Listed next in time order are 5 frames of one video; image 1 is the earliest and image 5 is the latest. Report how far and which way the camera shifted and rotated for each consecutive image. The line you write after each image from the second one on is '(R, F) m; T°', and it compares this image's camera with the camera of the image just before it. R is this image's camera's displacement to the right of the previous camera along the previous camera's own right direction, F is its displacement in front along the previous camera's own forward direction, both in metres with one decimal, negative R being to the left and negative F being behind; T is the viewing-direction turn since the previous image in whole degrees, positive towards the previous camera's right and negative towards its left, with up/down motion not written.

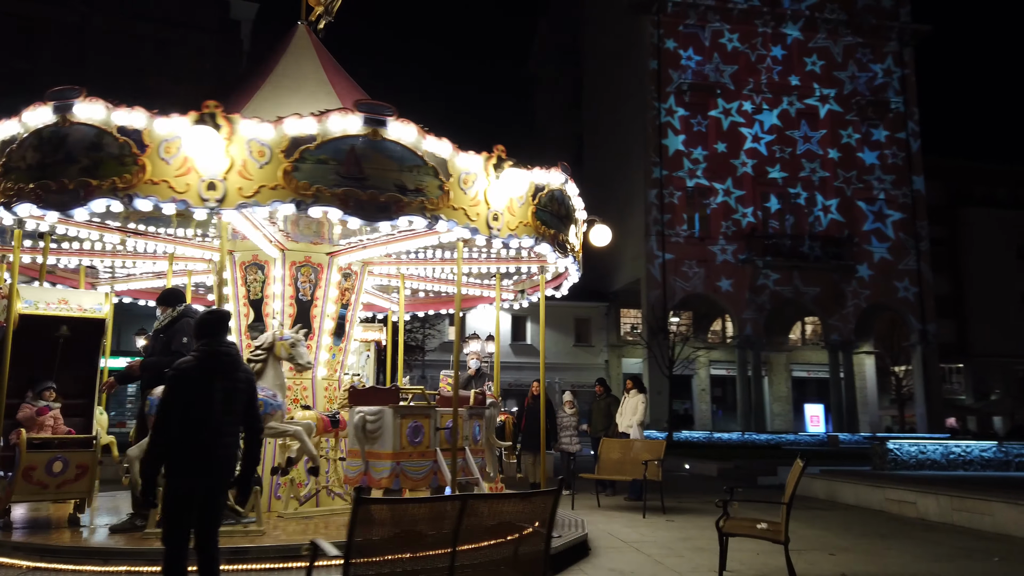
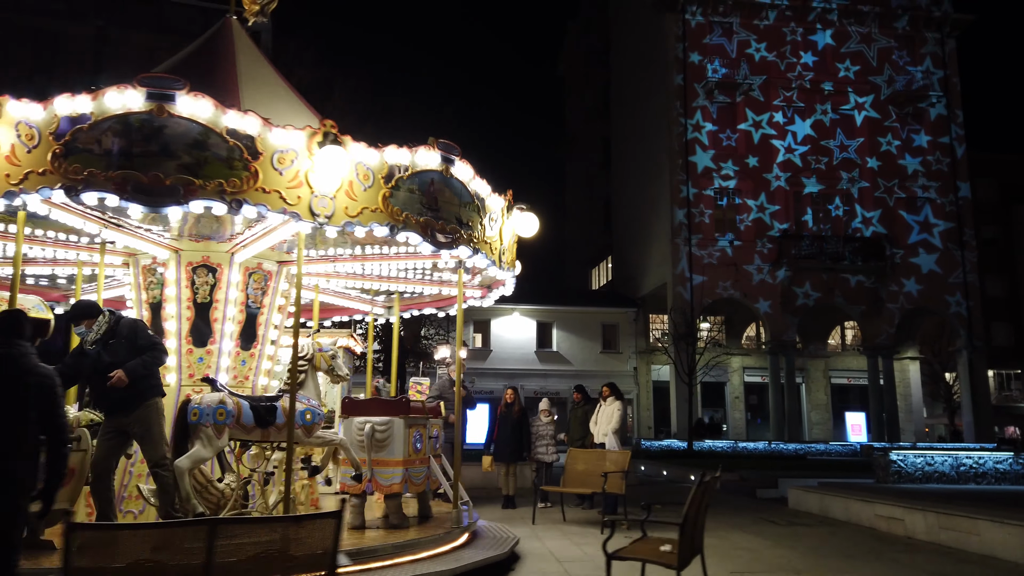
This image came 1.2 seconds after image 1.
(+1.2, +0.5) m; -4°
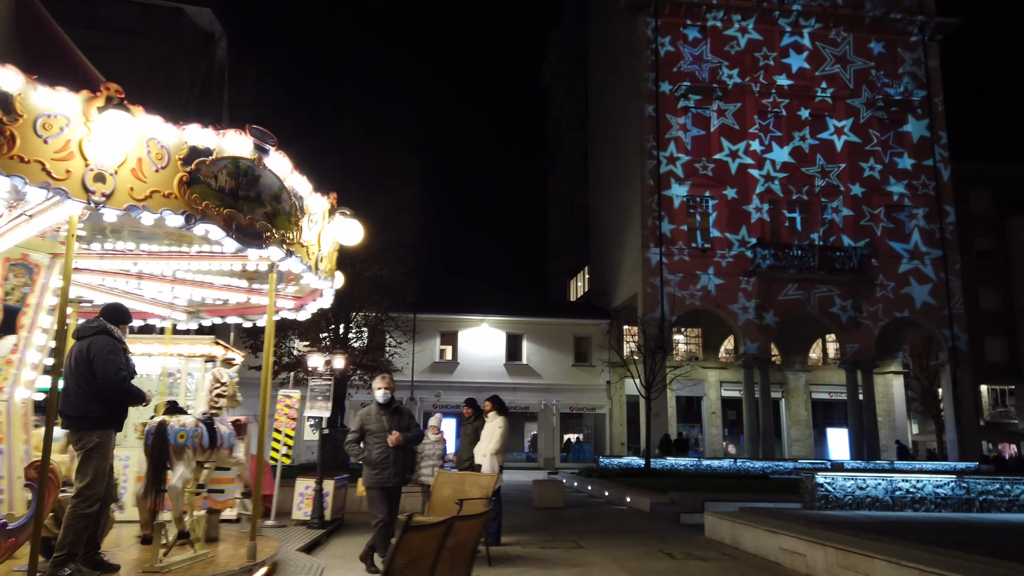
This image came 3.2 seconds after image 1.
(+1.7, +1.2) m; 0°
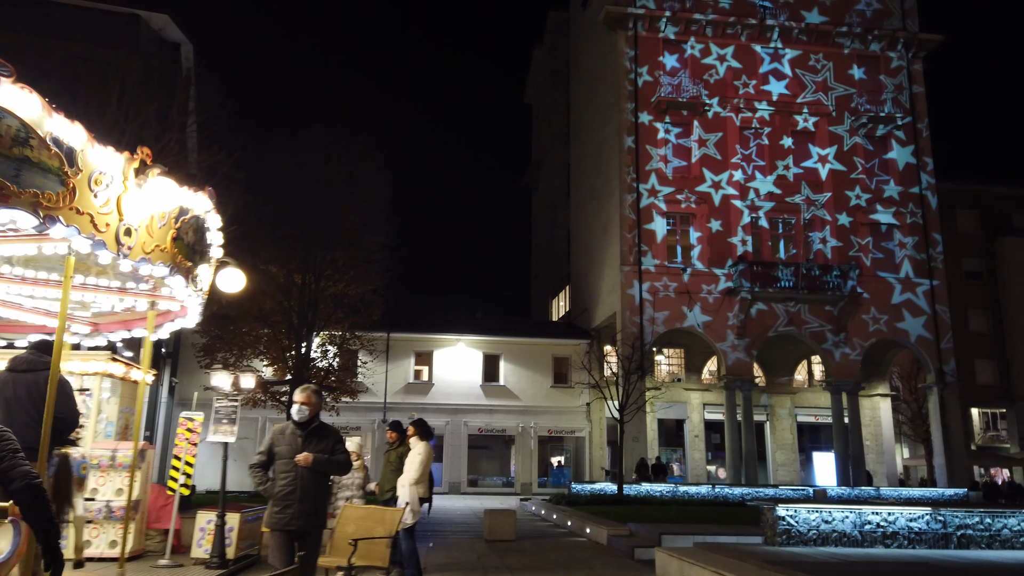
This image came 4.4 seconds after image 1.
(+0.8, +1.0) m; 0°
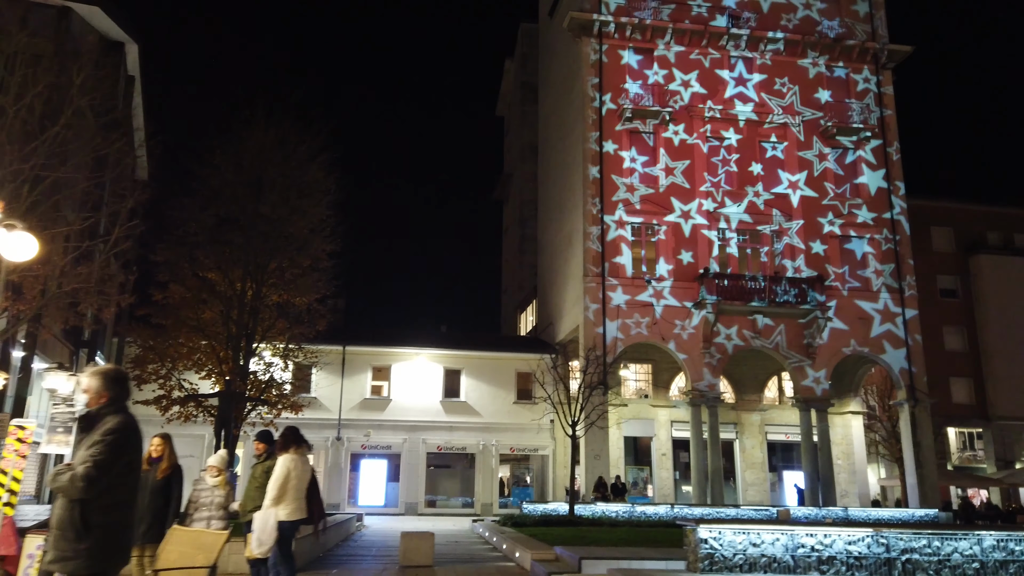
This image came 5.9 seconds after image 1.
(+1.1, +1.1) m; +1°
